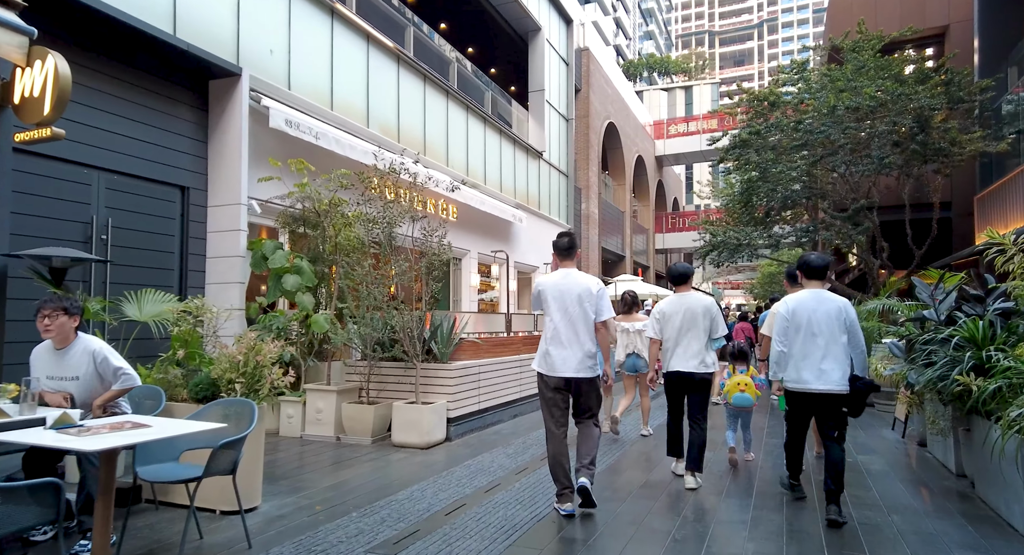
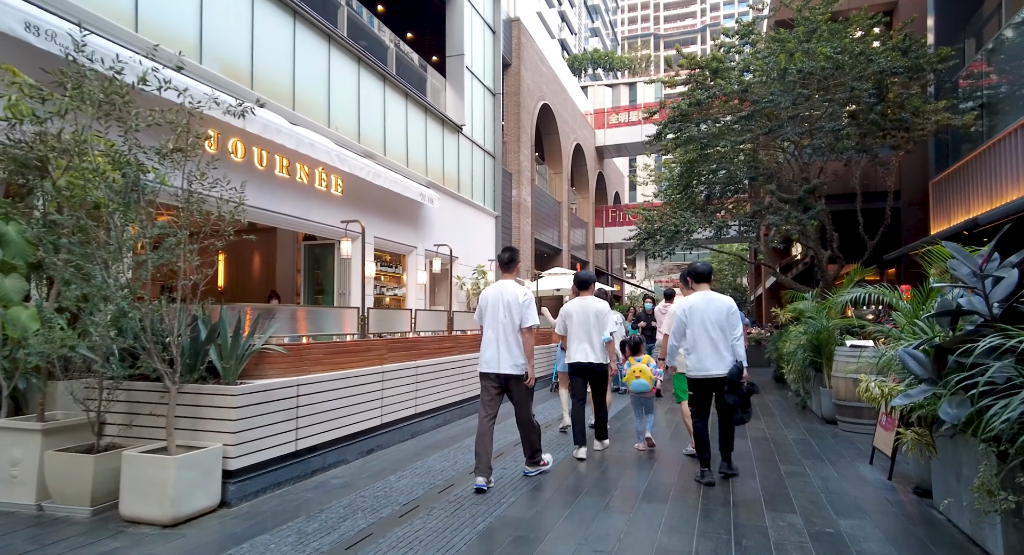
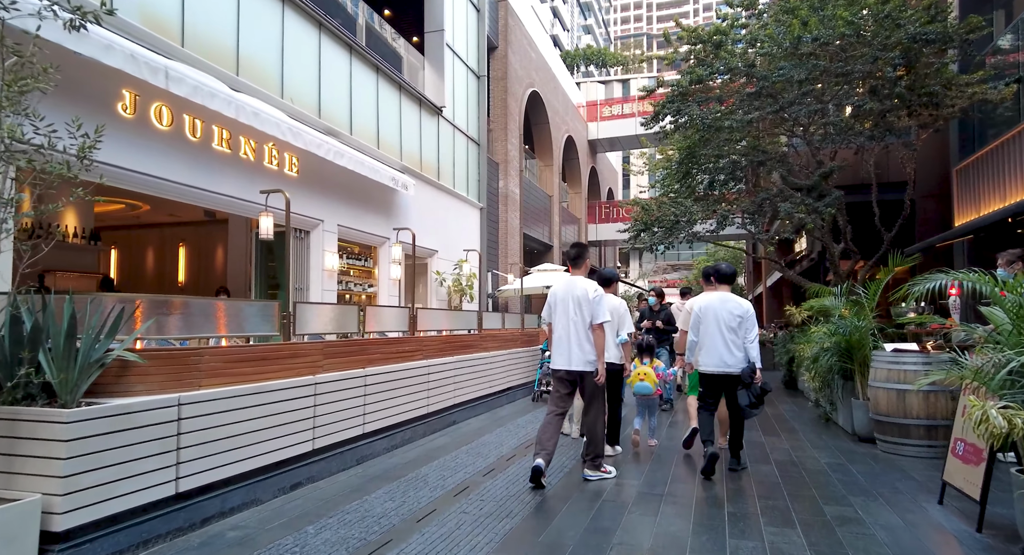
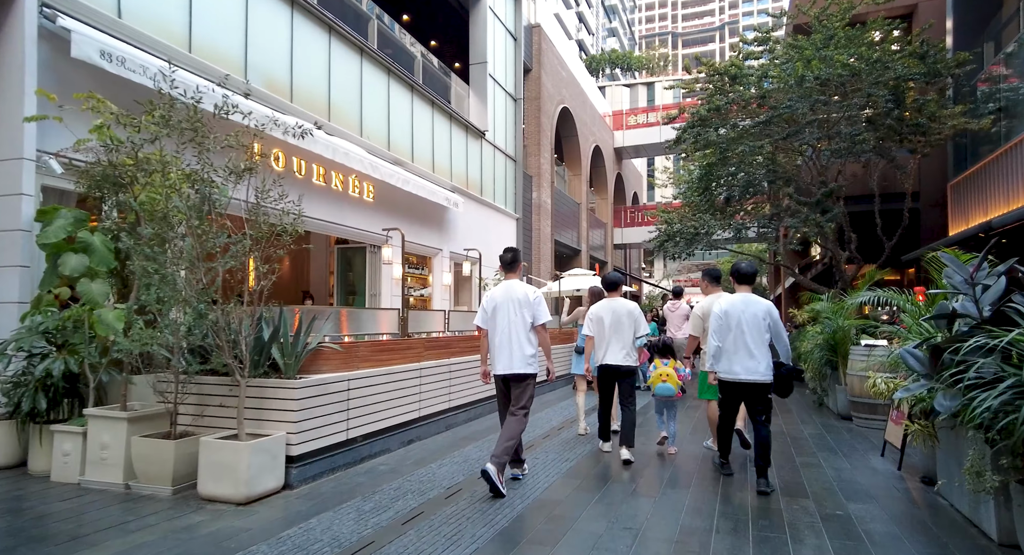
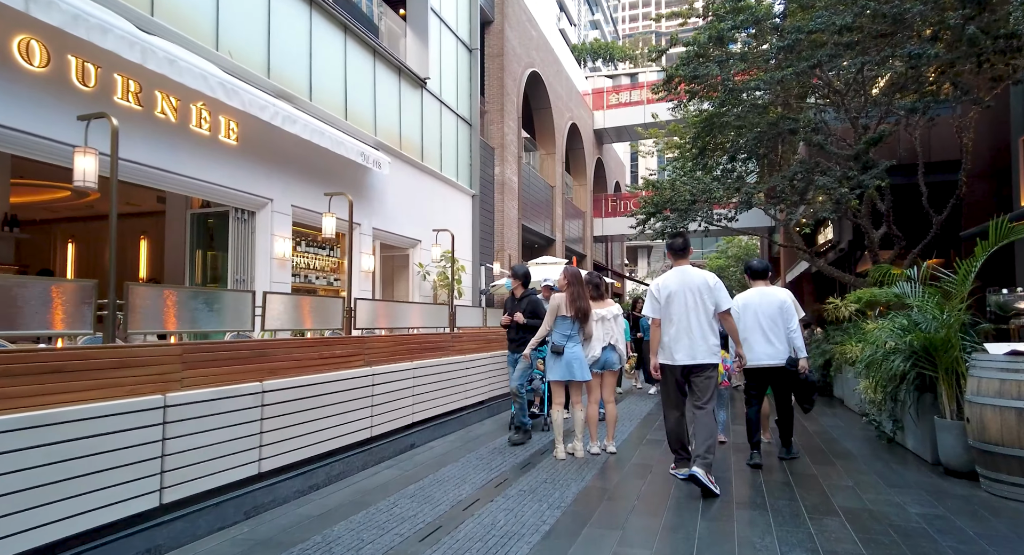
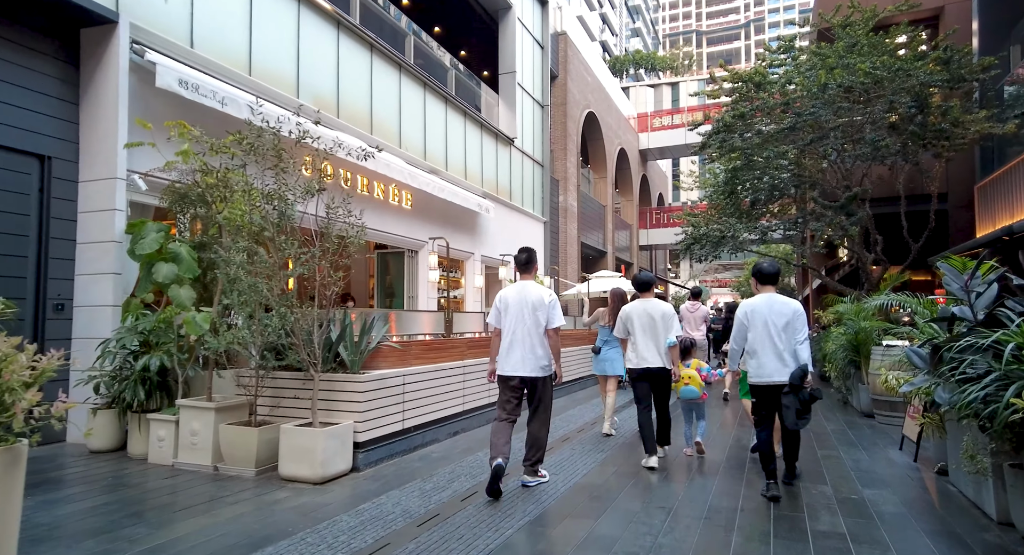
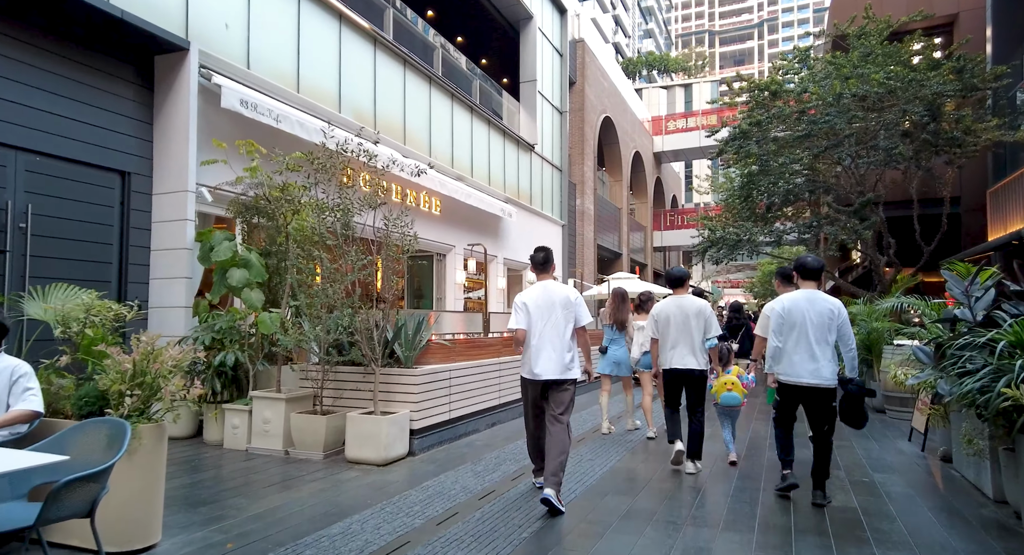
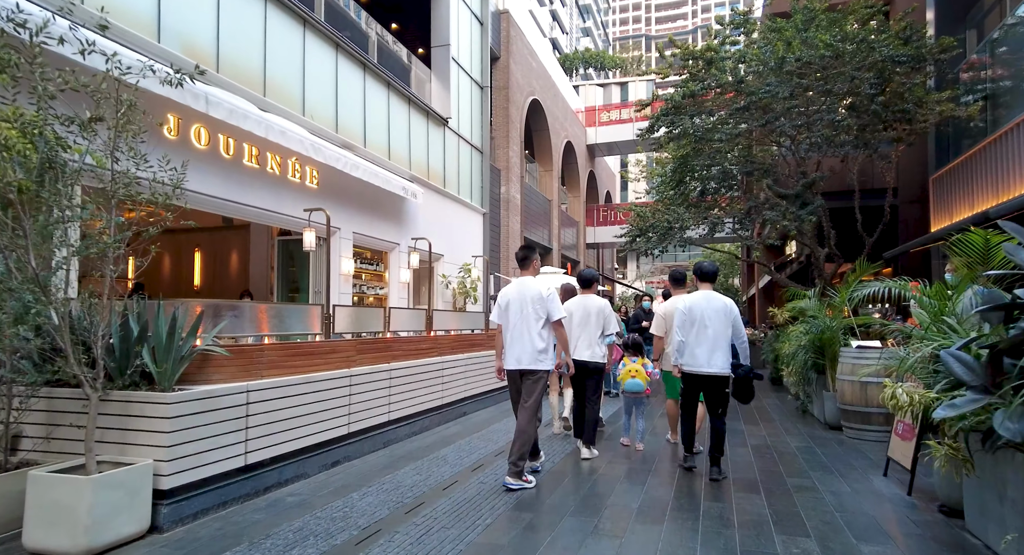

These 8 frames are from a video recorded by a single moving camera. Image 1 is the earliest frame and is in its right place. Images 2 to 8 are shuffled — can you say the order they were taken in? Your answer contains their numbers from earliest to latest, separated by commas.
7, 6, 4, 2, 8, 3, 5
